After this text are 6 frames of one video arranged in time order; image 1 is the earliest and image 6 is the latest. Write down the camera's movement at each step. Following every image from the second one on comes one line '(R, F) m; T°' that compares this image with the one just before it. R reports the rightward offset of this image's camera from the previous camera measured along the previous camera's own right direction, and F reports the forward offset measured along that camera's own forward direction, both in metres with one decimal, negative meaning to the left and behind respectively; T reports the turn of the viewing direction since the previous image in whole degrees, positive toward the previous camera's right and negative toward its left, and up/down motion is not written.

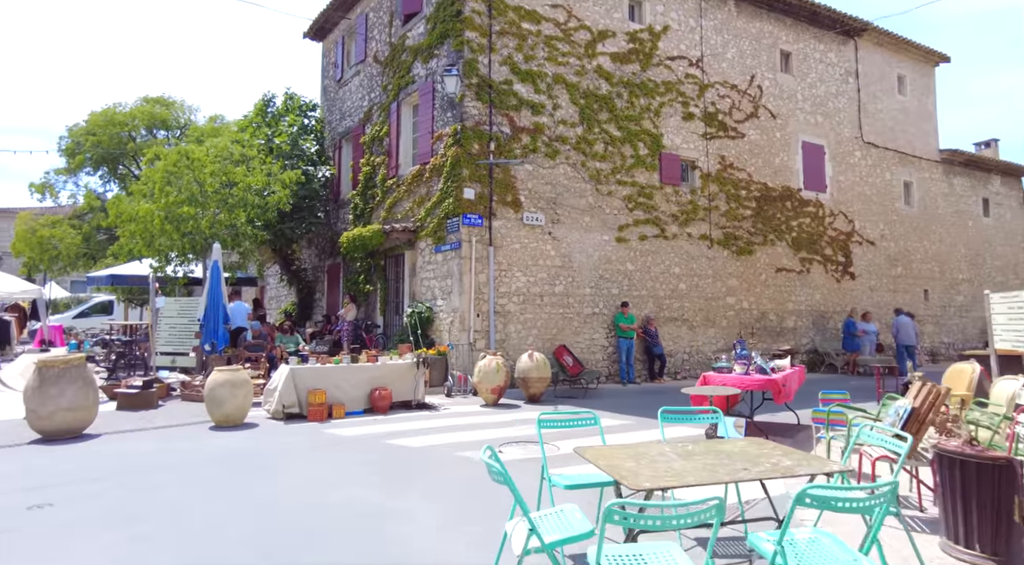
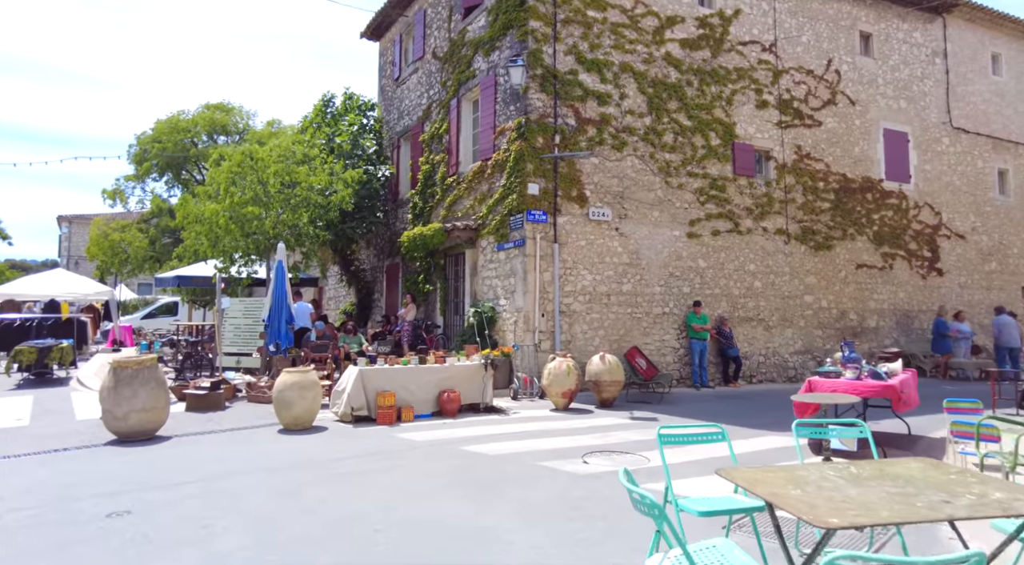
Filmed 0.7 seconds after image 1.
(-0.3, +0.4) m; -4°
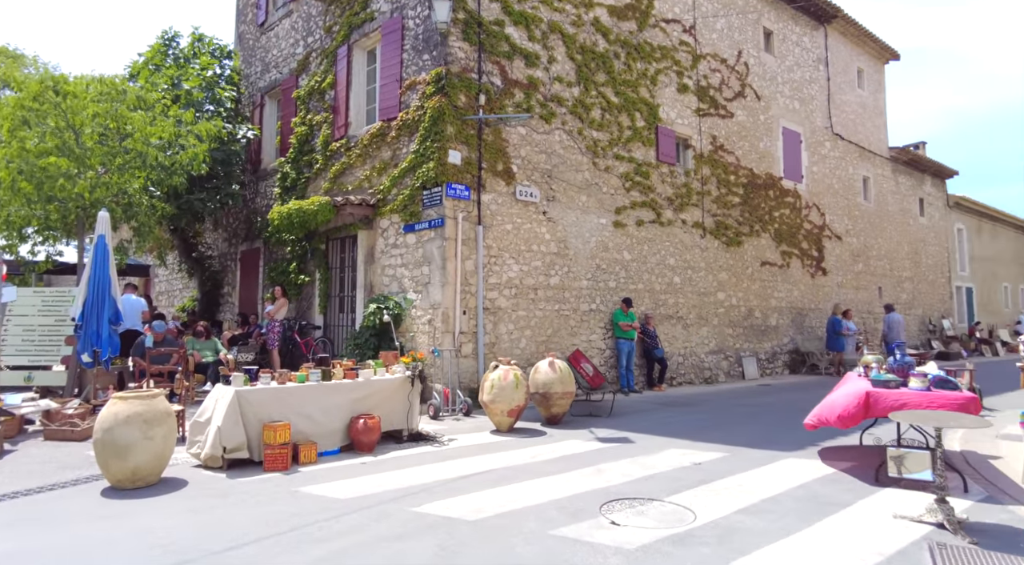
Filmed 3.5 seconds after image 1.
(-1.0, +2.1) m; +14°
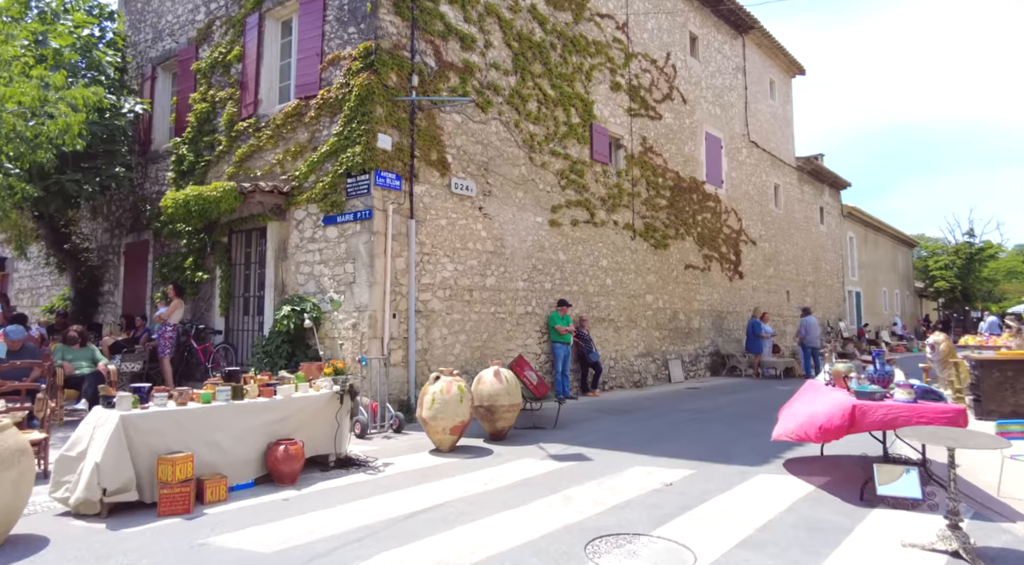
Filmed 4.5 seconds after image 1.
(-0.4, +0.8) m; +8°
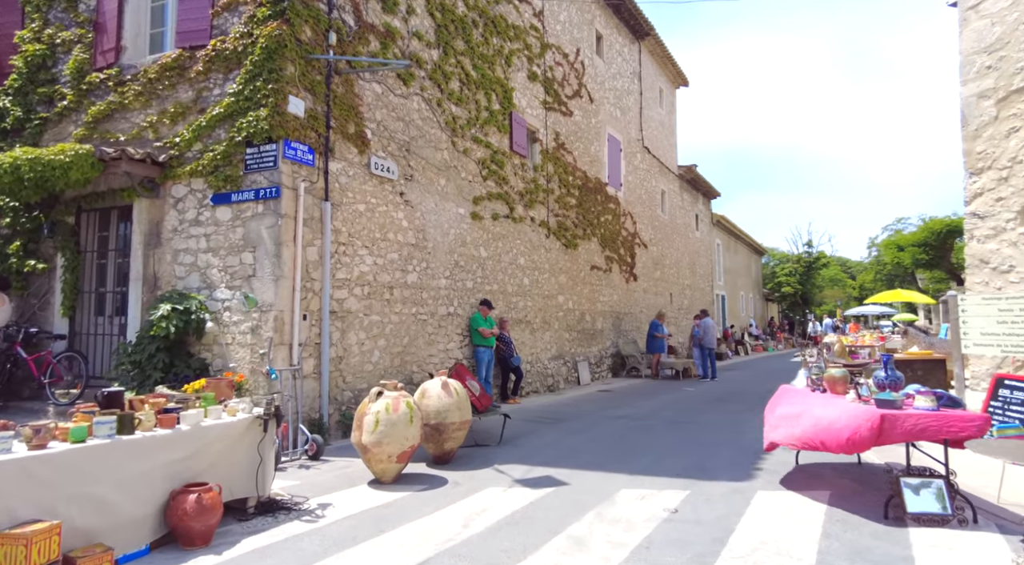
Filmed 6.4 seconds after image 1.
(-0.8, +1.1) m; +12°
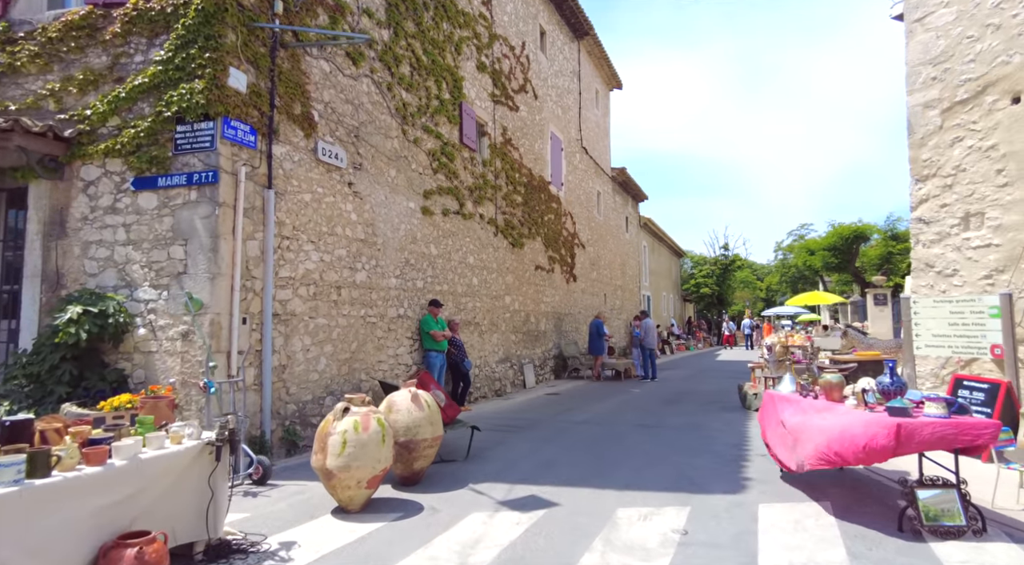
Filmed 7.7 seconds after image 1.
(-0.5, +0.6) m; +7°
